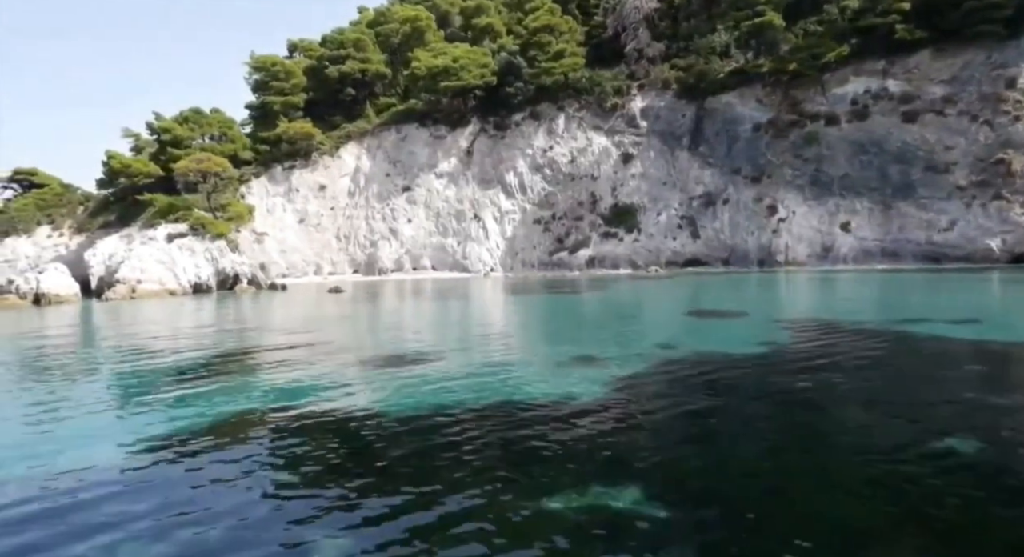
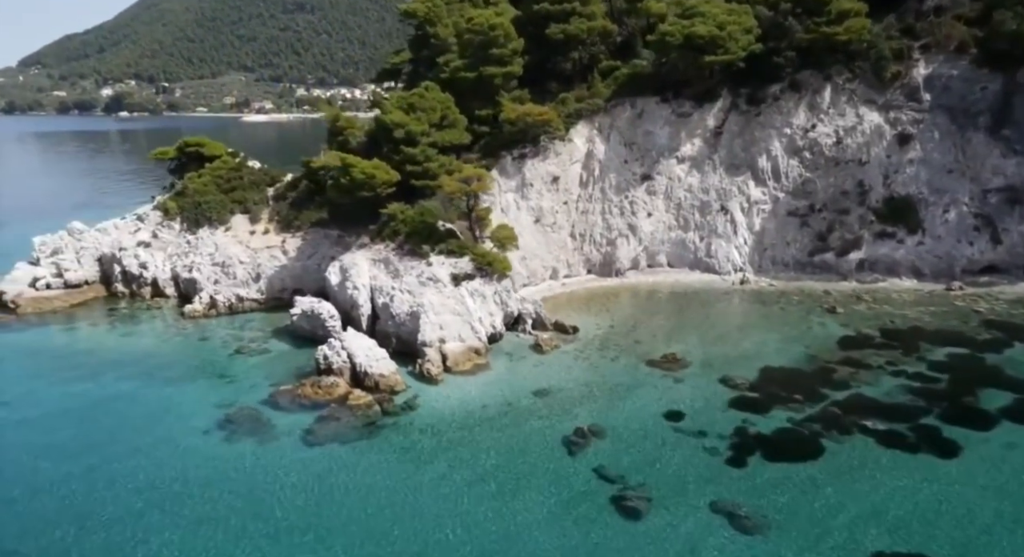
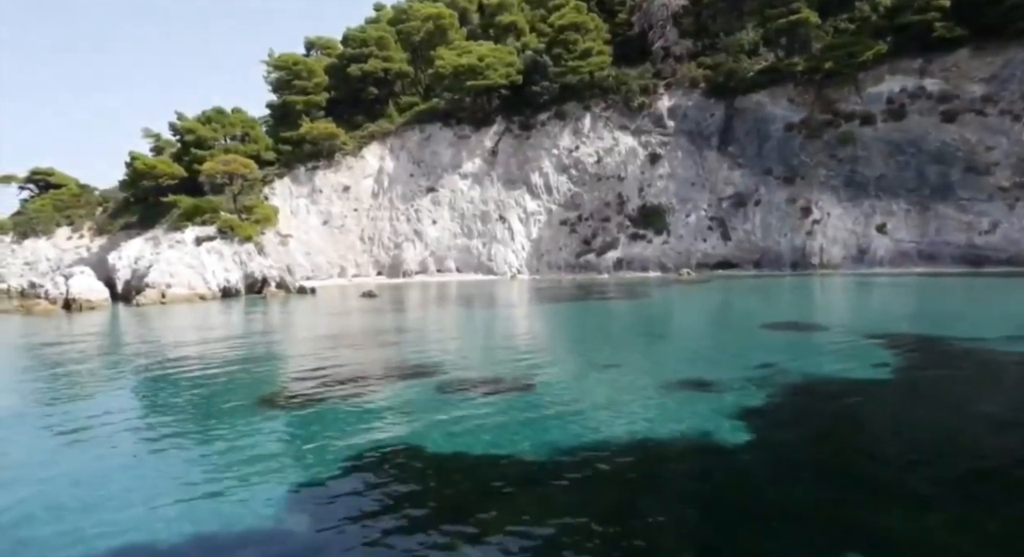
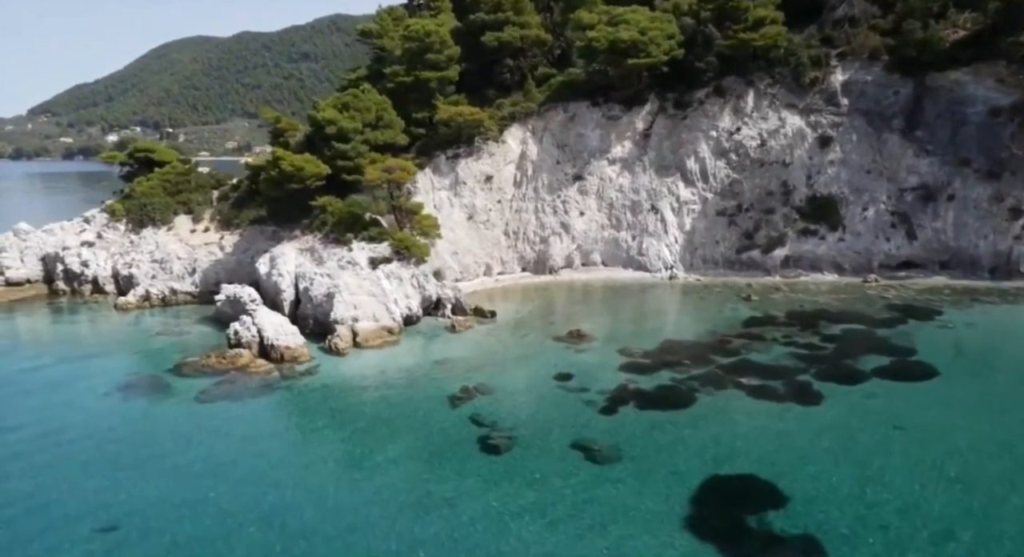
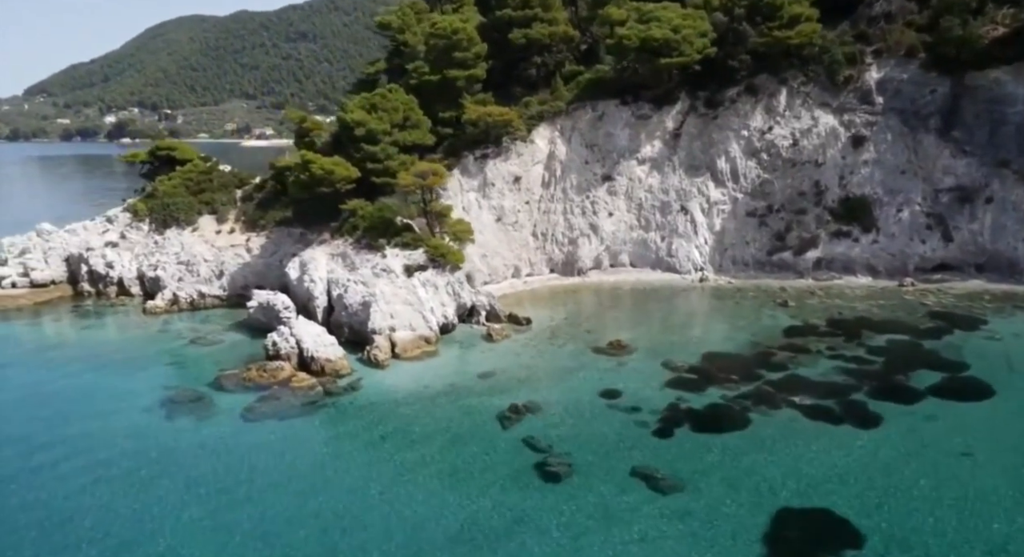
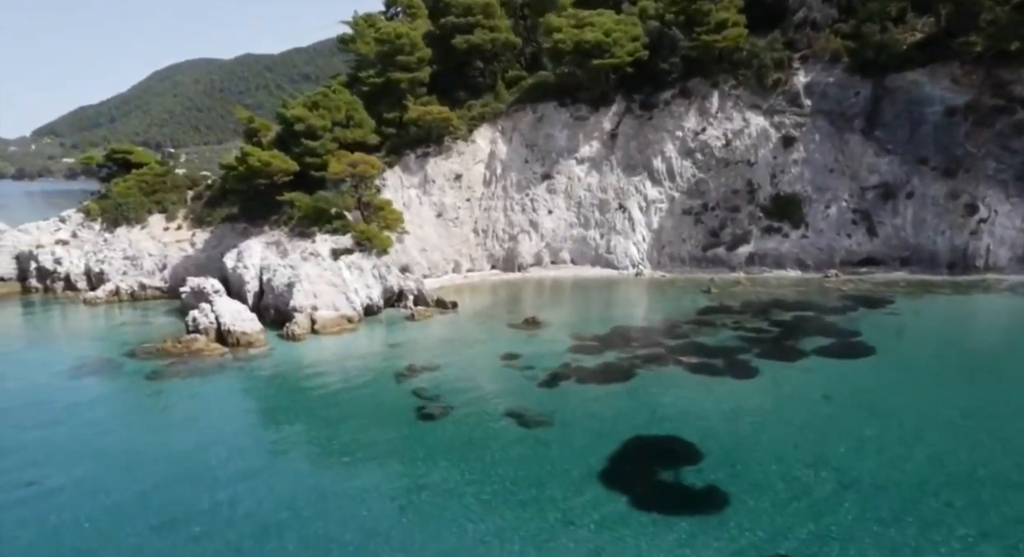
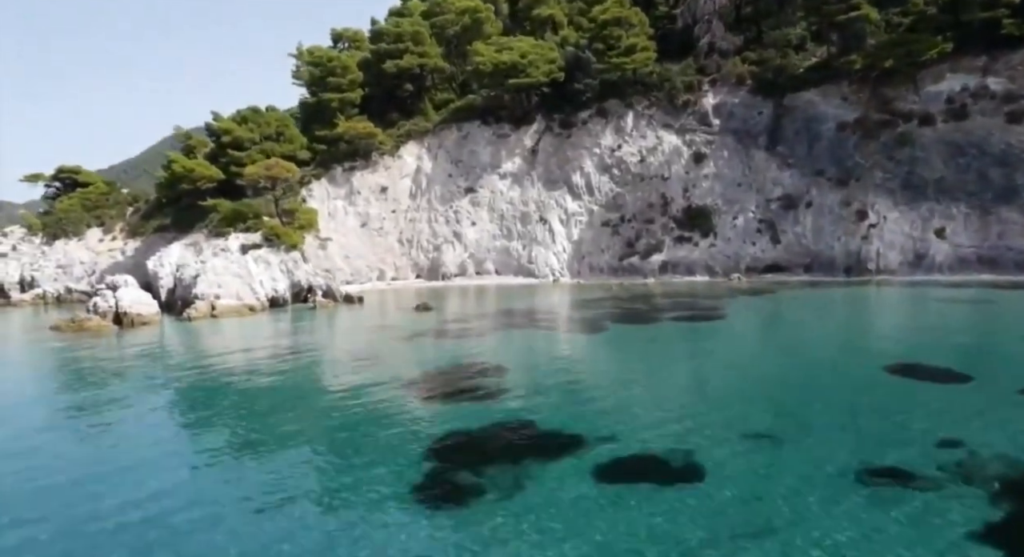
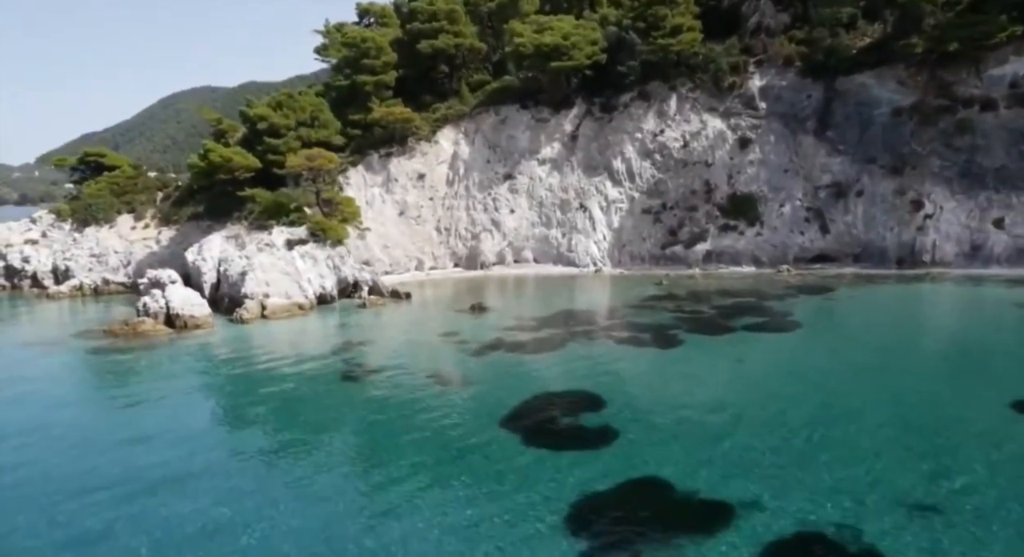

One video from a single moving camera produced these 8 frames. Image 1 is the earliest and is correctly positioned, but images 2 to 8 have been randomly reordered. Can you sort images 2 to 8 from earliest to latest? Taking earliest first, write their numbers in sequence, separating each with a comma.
3, 7, 8, 6, 4, 5, 2
